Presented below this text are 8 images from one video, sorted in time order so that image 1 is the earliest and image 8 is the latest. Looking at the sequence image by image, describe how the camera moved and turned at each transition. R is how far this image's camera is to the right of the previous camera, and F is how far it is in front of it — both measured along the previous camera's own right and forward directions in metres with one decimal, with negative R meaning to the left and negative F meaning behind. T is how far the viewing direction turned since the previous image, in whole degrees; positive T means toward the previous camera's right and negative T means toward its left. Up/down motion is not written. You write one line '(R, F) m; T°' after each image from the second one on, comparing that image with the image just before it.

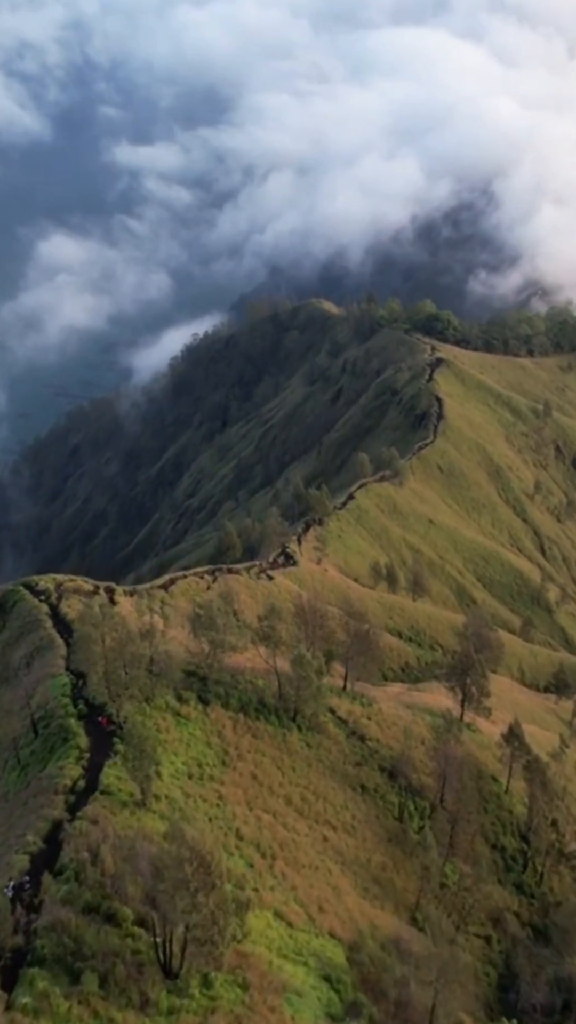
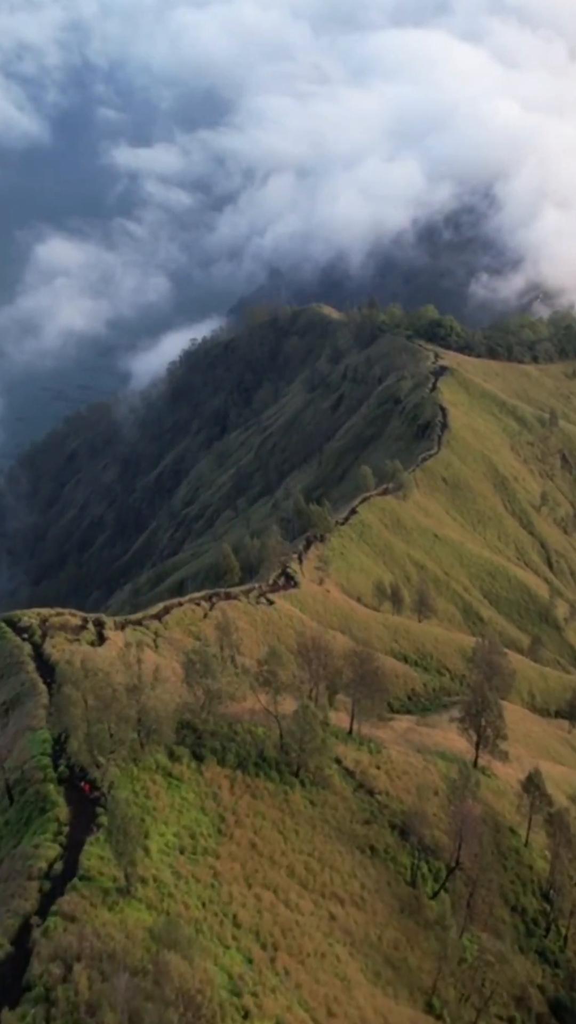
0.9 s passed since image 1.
(-0.2, +5.8) m; 0°
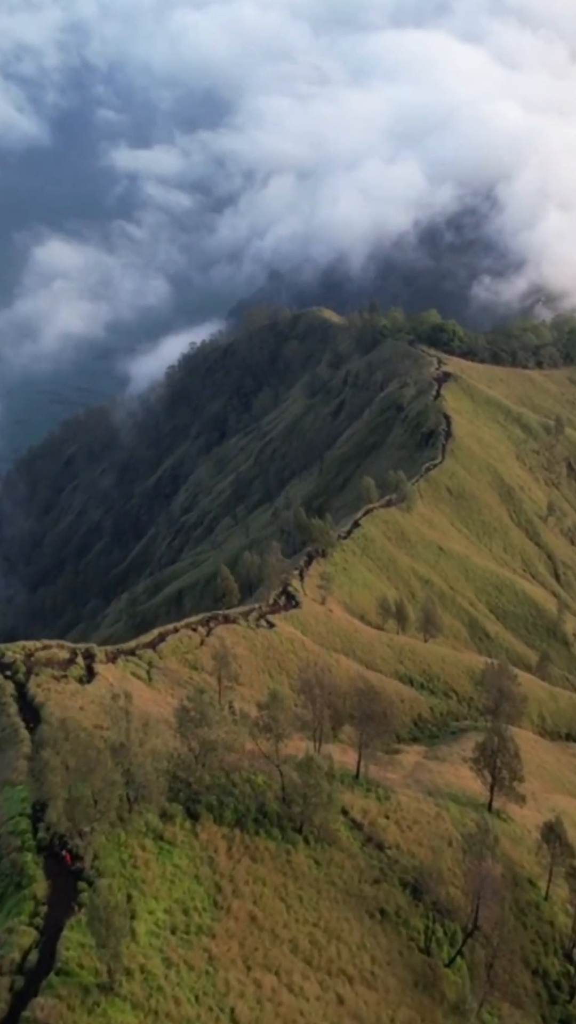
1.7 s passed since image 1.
(-0.2, +5.1) m; 0°
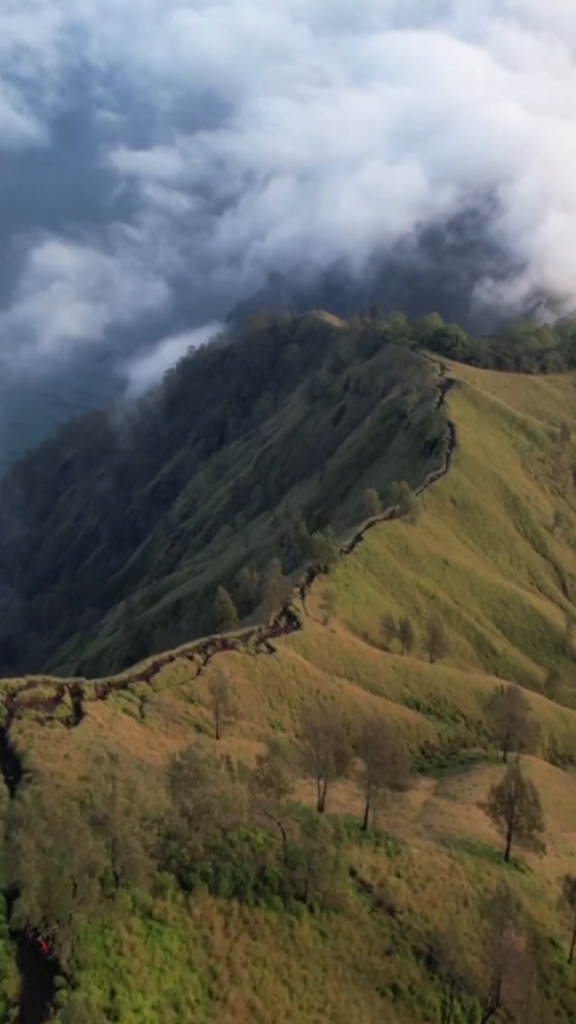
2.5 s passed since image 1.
(-0.2, +5.1) m; 0°
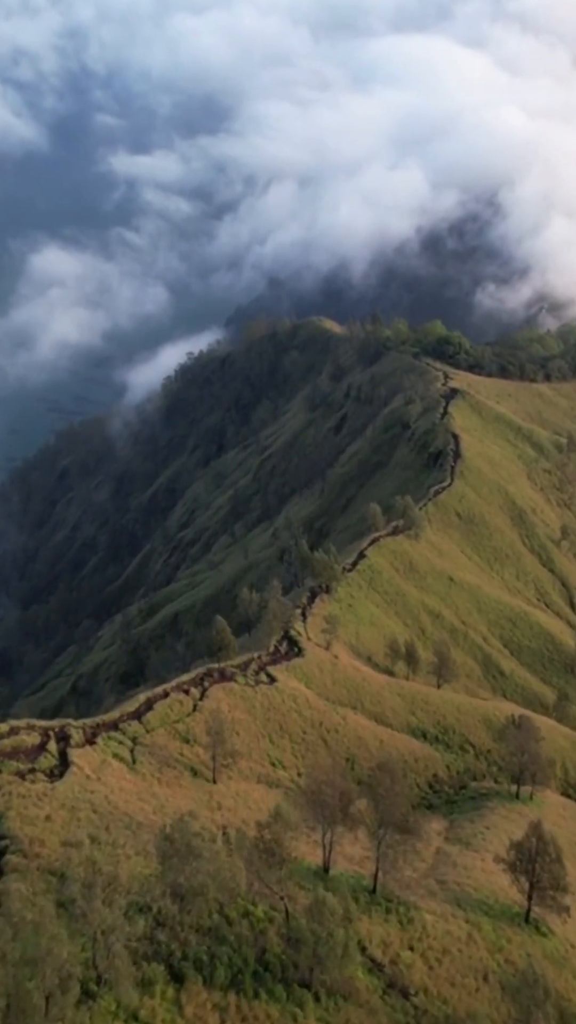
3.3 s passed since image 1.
(-0.2, +5.2) m; 0°
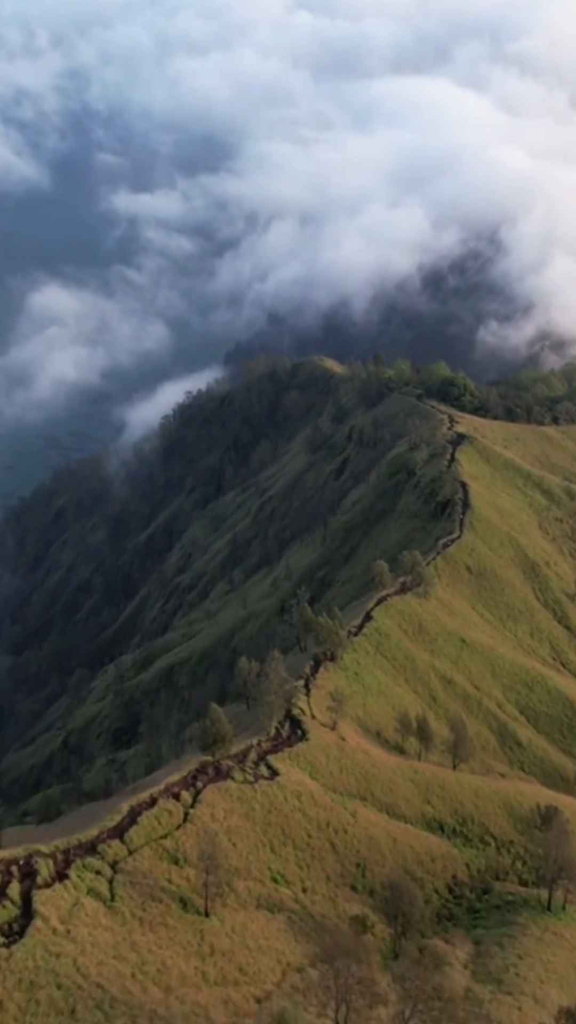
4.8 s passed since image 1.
(-0.4, +9.7) m; 0°
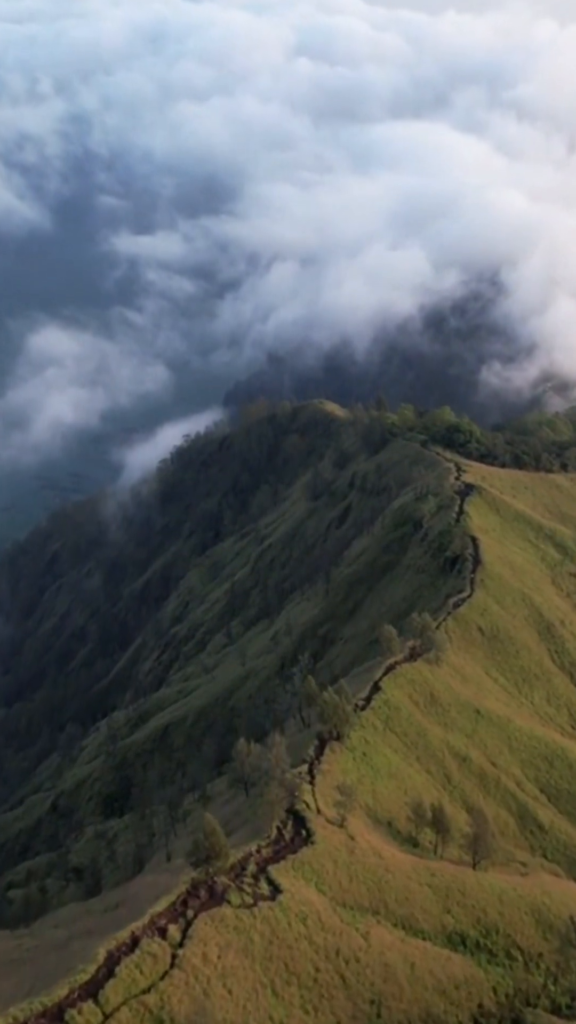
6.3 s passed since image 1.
(-0.4, +10.0) m; 0°
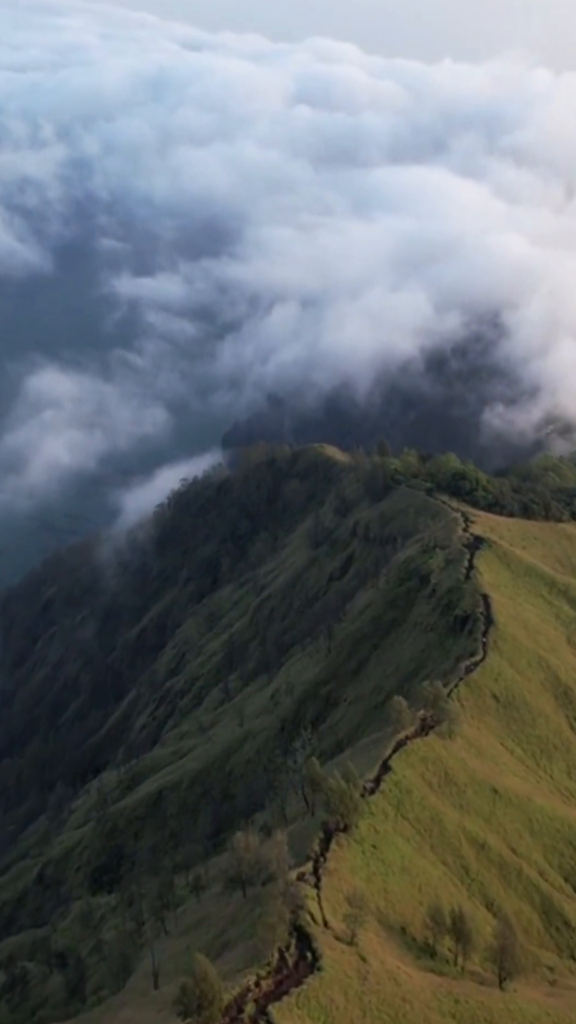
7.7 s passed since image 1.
(-0.3, +10.4) m; 0°
